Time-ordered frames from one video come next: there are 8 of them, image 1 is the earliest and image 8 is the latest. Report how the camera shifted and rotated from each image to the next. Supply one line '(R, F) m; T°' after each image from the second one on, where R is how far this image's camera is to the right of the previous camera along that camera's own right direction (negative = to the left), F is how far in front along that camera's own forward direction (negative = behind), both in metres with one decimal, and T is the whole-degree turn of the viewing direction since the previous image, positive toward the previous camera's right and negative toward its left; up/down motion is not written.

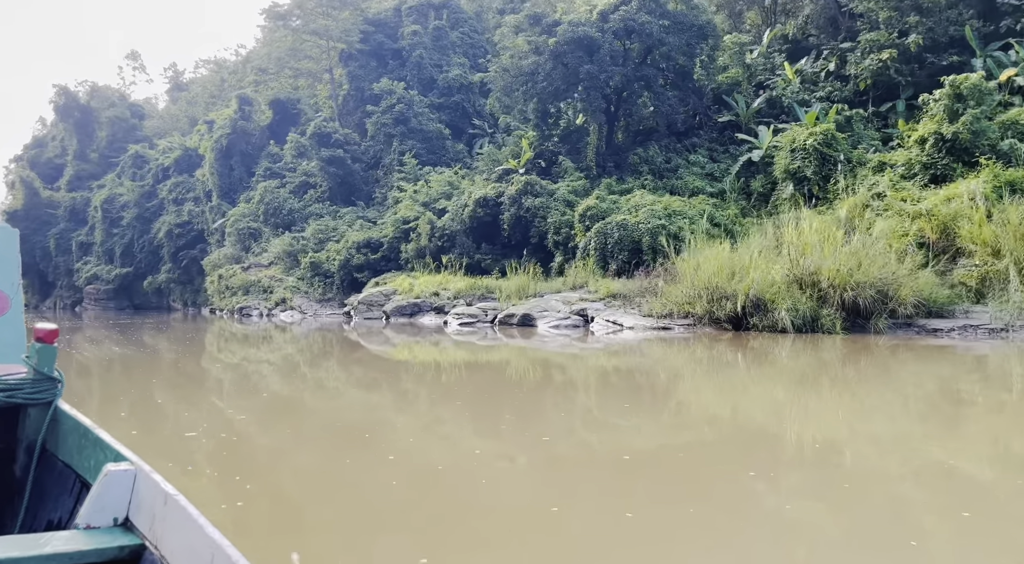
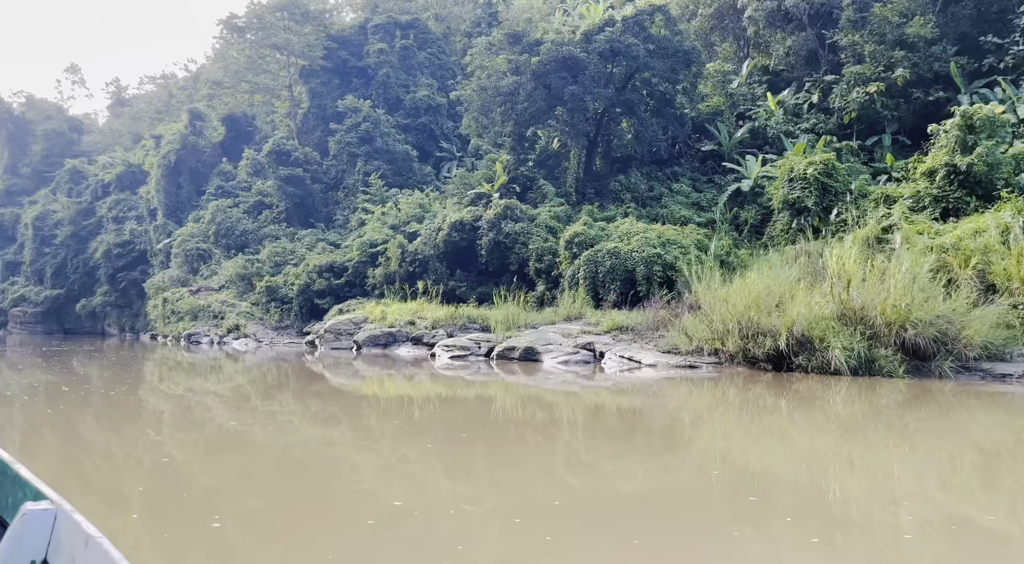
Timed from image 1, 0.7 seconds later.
(-0.8, +1.3) m; +4°
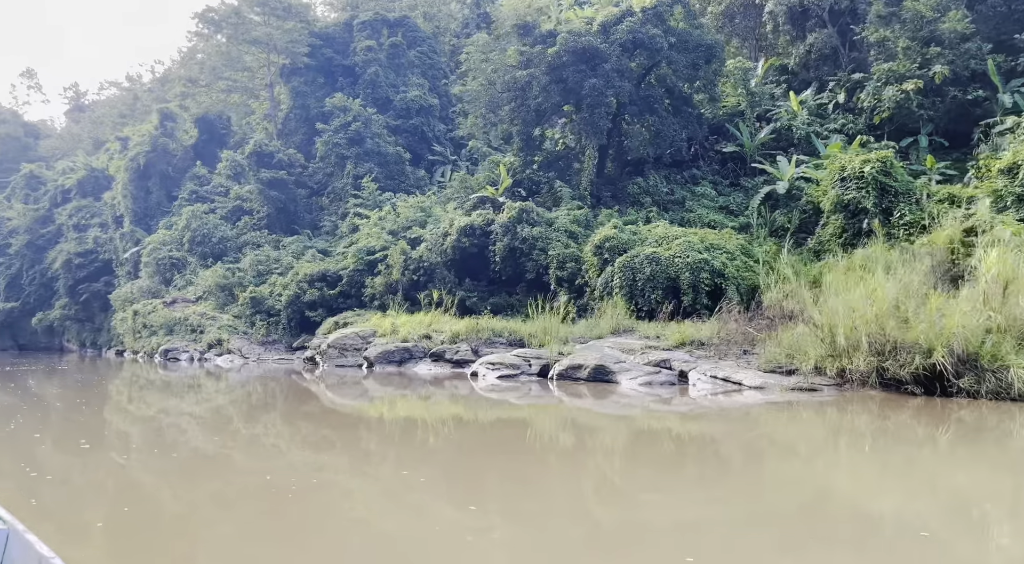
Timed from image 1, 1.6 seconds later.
(-1.2, +1.7) m; +3°
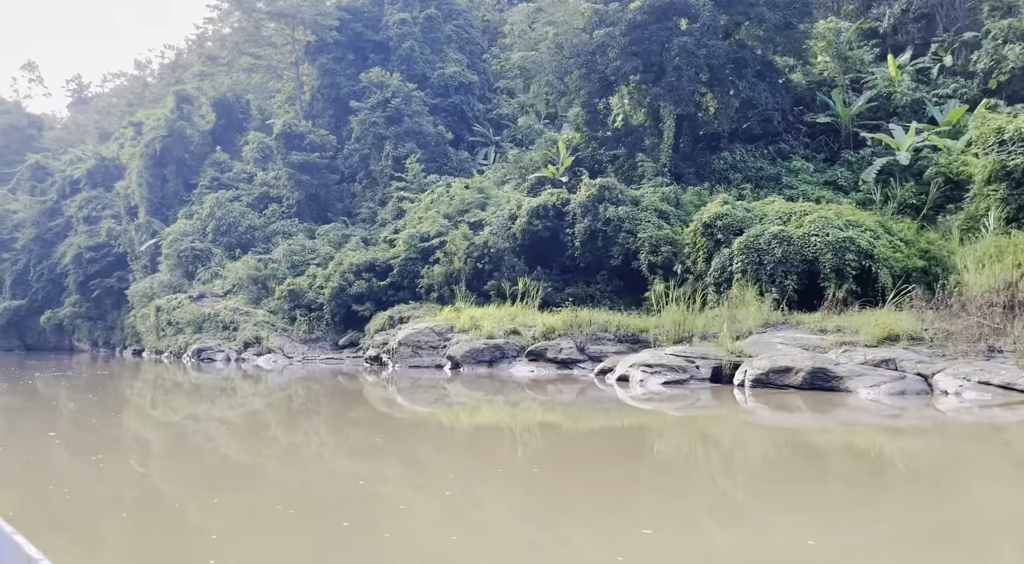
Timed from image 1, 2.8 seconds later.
(-1.7, +2.2) m; 0°
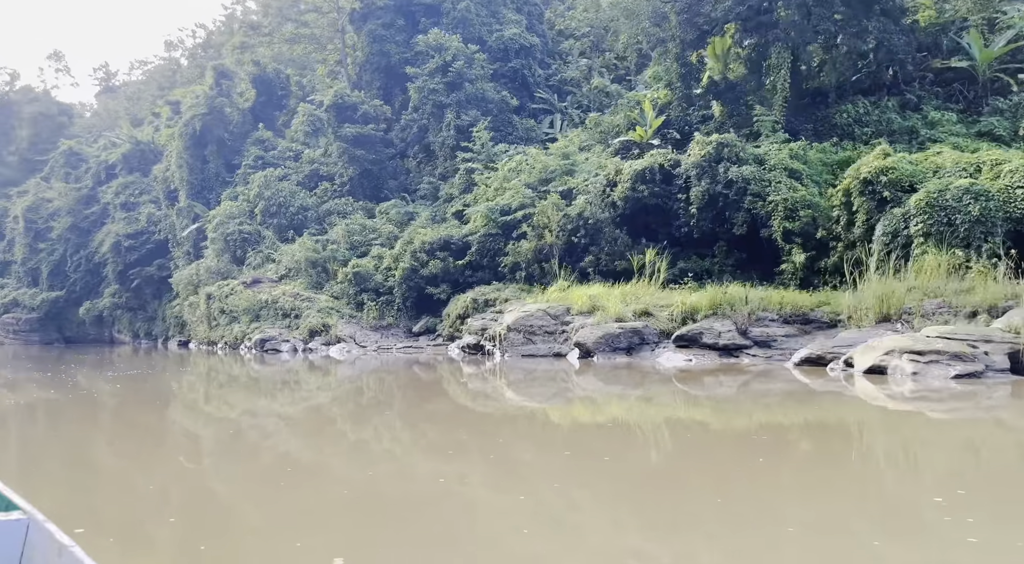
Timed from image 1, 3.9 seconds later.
(-1.5, +2.0) m; -2°
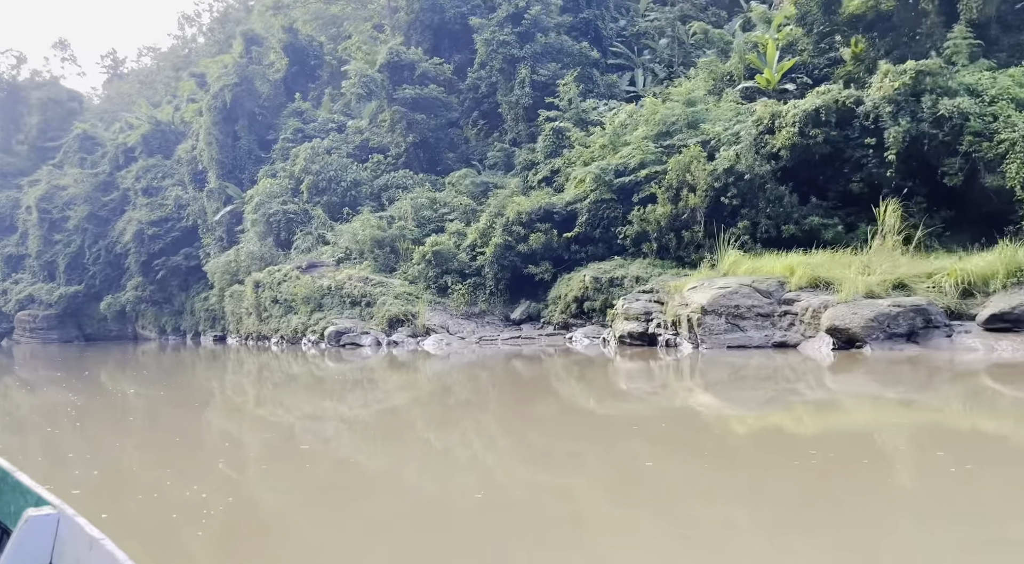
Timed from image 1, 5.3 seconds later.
(-2.1, +2.9) m; -1°
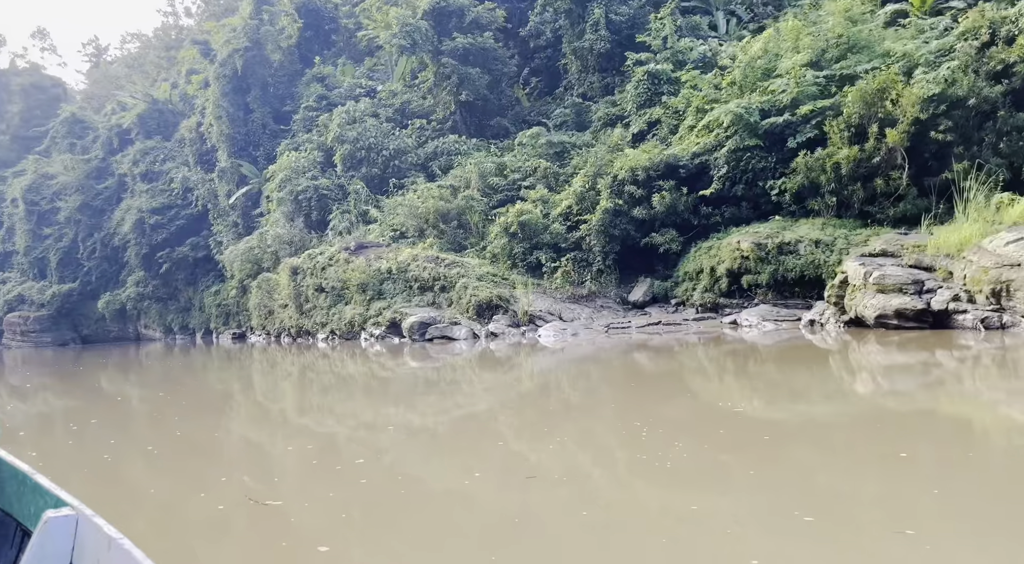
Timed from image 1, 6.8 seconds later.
(-2.0, +3.0) m; +1°
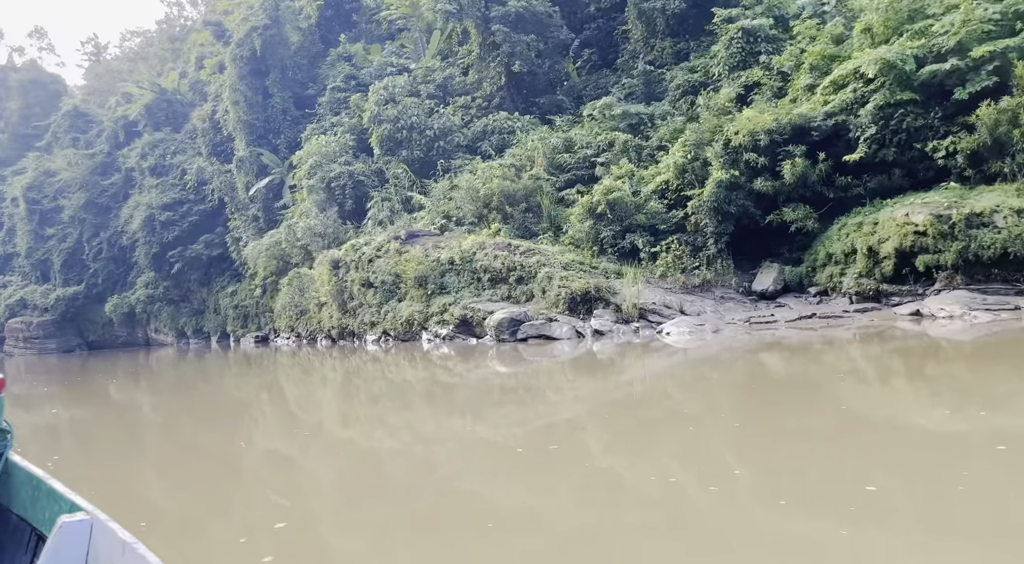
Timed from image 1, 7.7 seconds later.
(-1.3, +2.0) m; 0°
